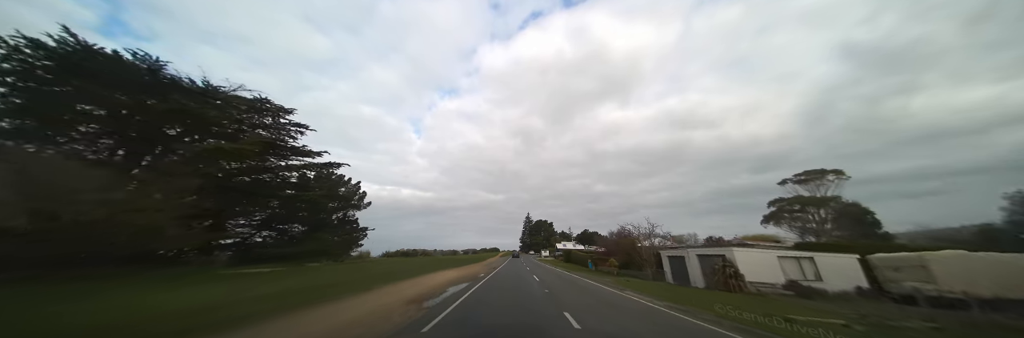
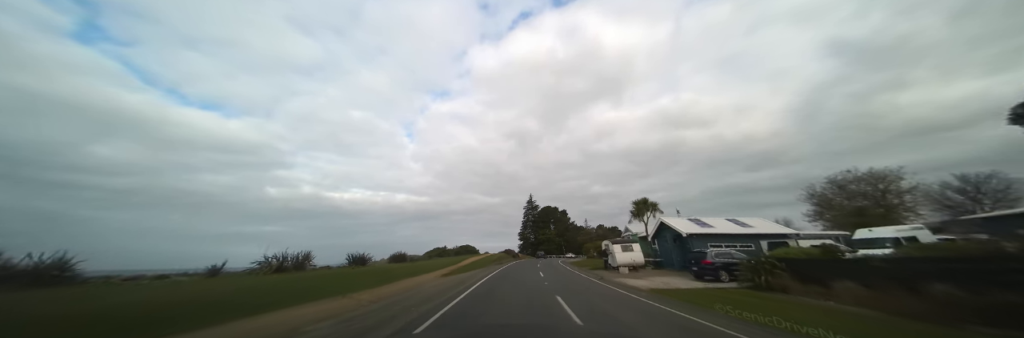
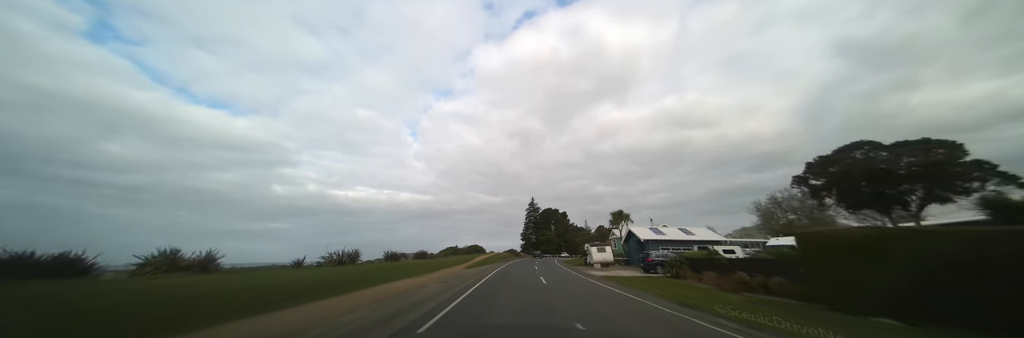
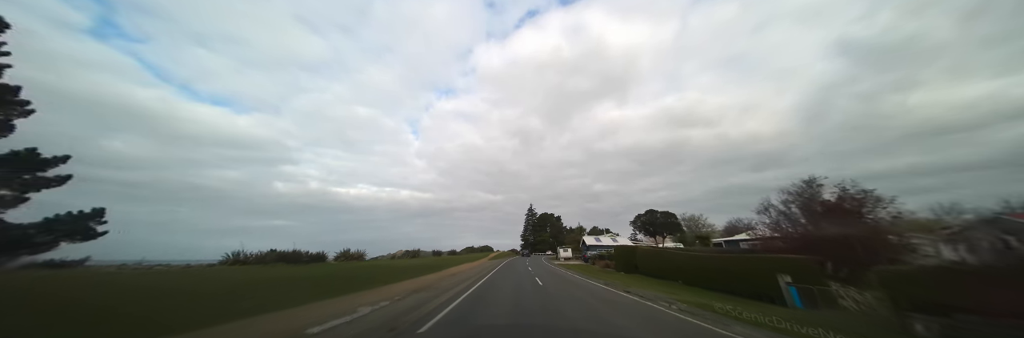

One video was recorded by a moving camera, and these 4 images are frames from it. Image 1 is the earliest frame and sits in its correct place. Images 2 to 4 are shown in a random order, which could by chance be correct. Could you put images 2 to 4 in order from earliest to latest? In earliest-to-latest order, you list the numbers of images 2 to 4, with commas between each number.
4, 3, 2
